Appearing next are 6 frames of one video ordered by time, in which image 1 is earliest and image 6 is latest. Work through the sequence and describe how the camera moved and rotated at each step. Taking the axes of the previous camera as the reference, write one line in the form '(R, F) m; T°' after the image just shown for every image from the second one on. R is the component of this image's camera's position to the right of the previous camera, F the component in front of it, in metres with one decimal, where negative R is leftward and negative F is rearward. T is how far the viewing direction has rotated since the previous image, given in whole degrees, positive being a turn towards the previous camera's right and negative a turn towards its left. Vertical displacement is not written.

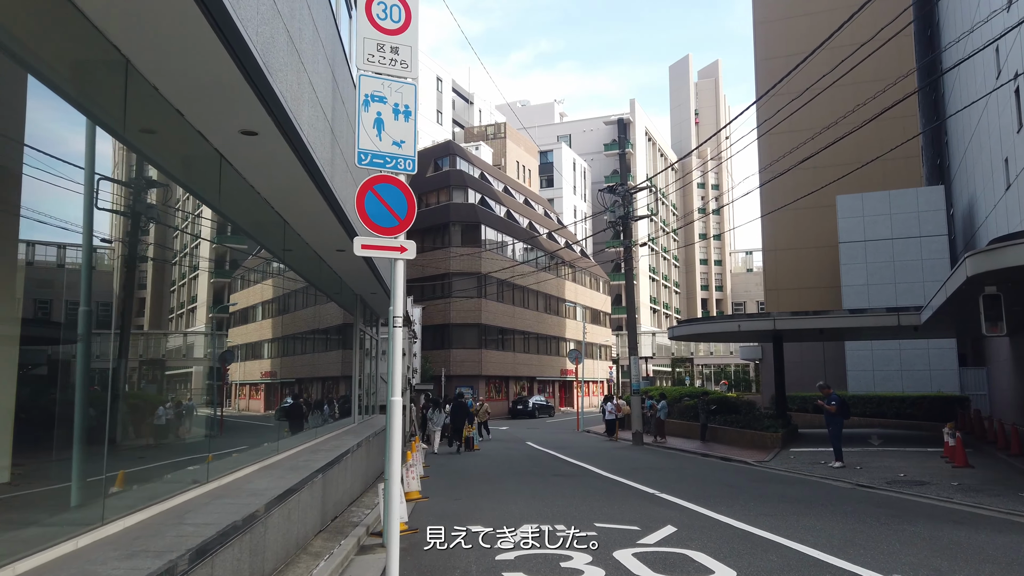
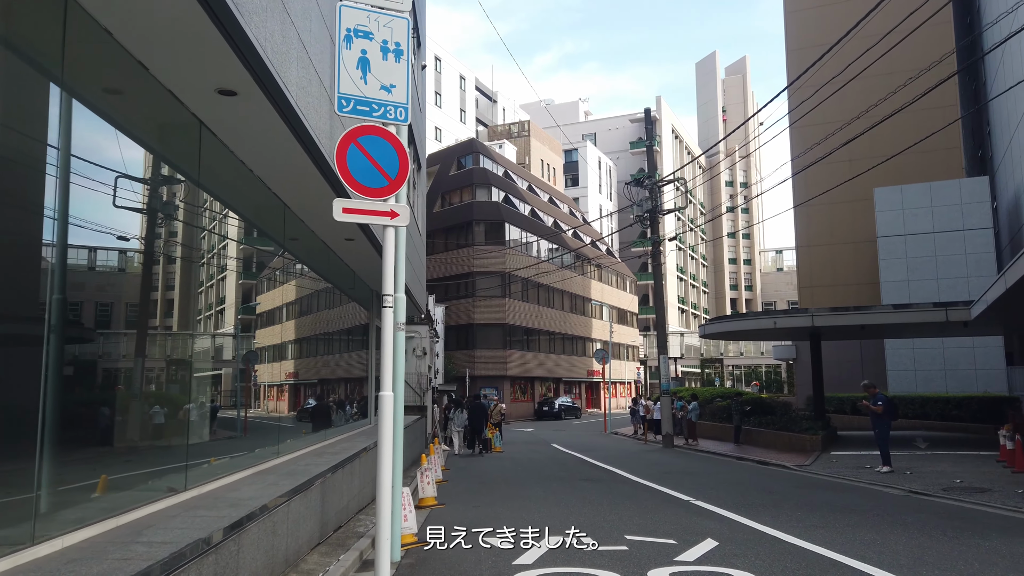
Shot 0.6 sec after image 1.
(+0.1, +0.8) m; -2°
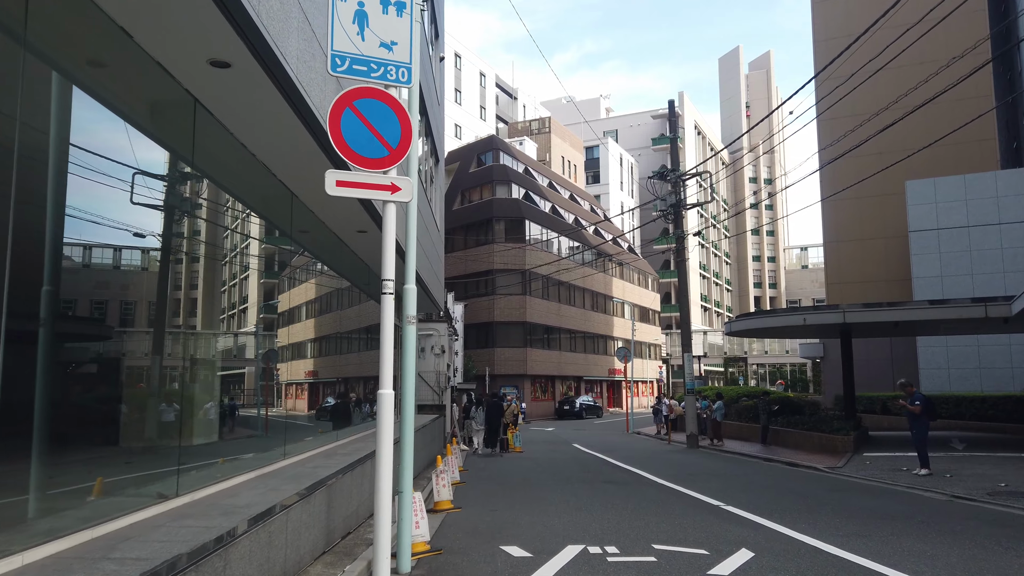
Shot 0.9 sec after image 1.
(0.0, +0.5) m; -2°
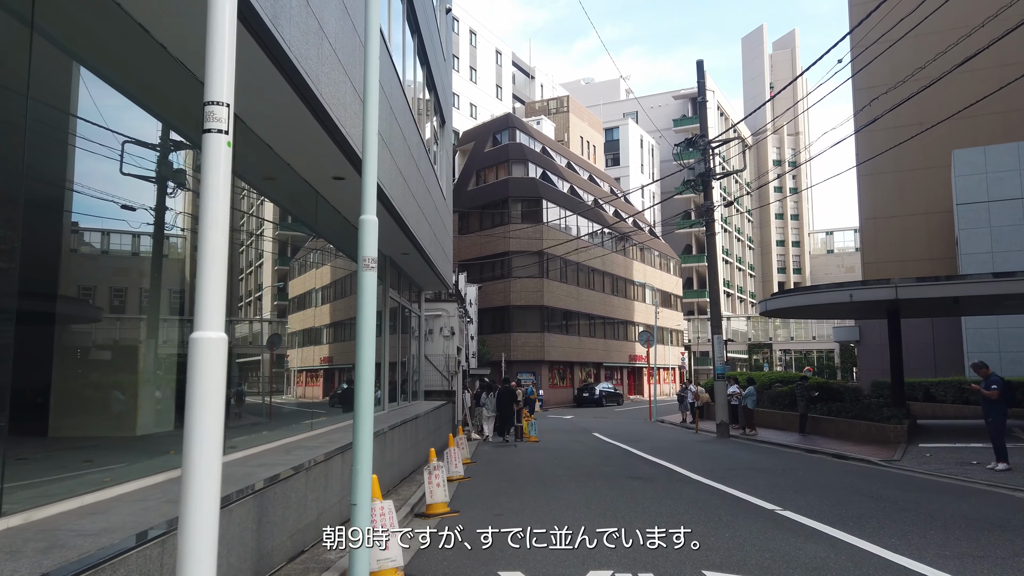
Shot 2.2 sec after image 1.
(+0.1, +1.8) m; -1°
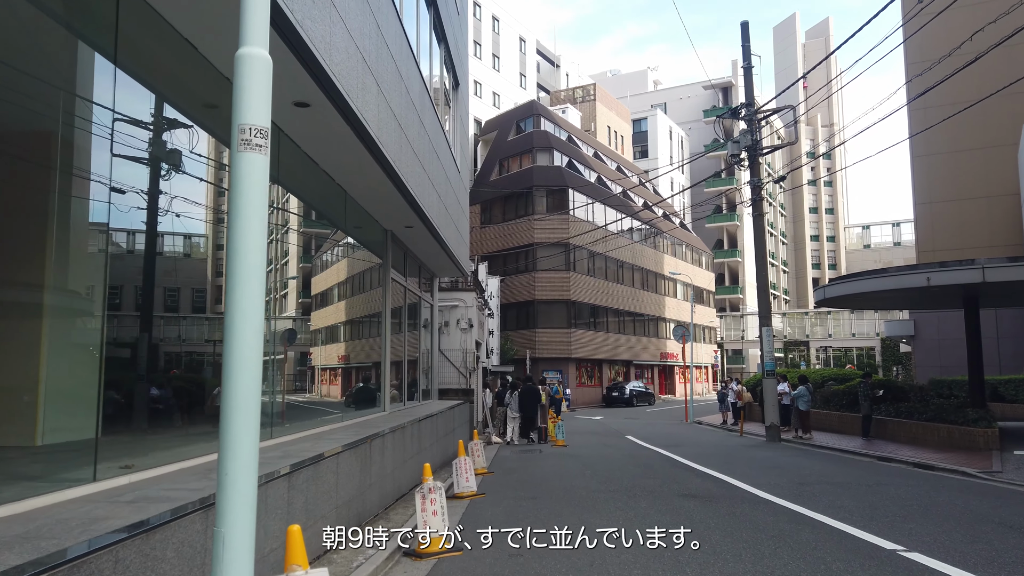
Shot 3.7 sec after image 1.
(0.0, +2.2) m; -2°
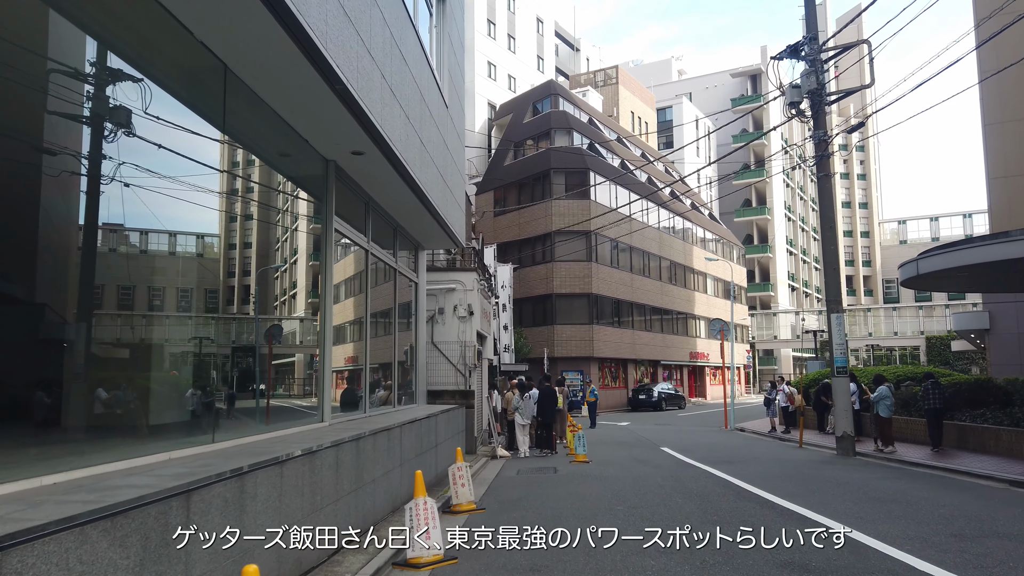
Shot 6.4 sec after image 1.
(+0.3, +3.8) m; -2°
